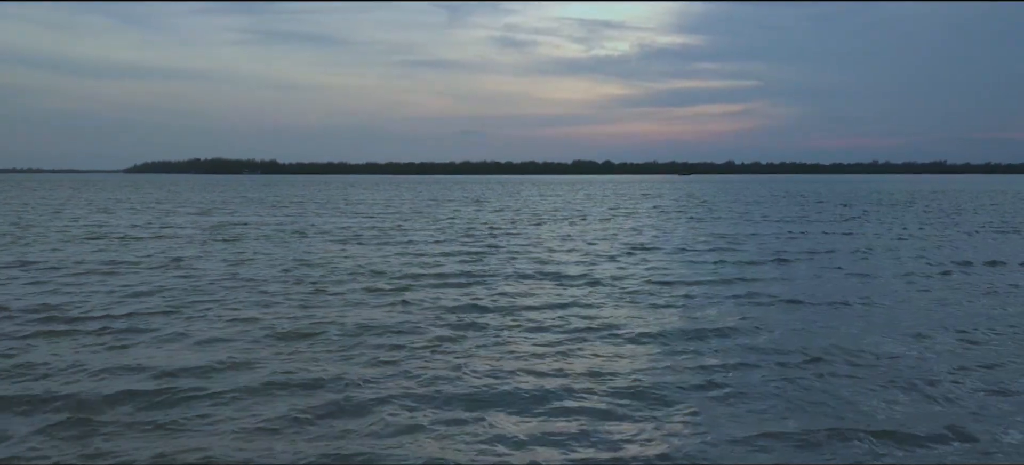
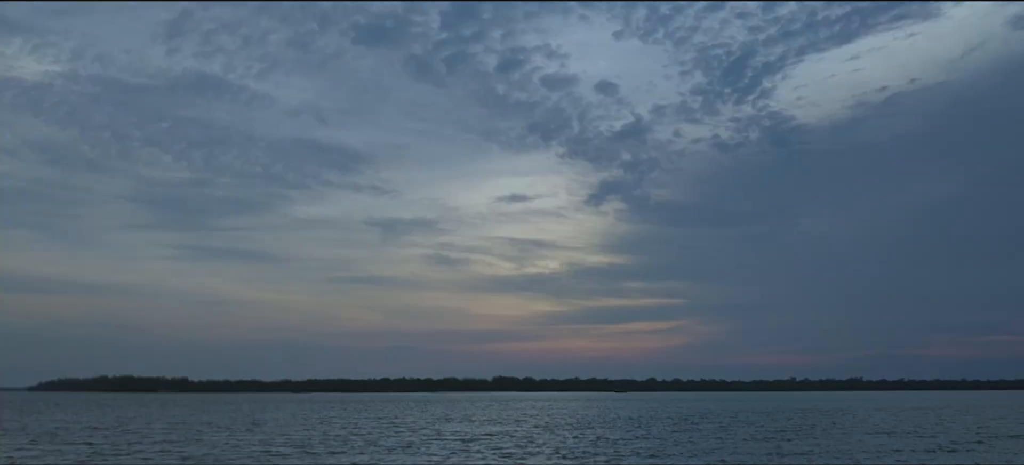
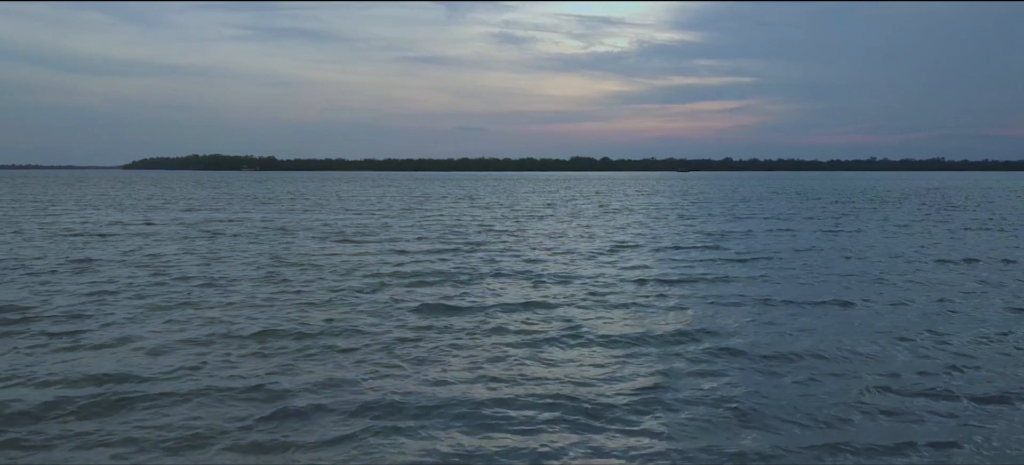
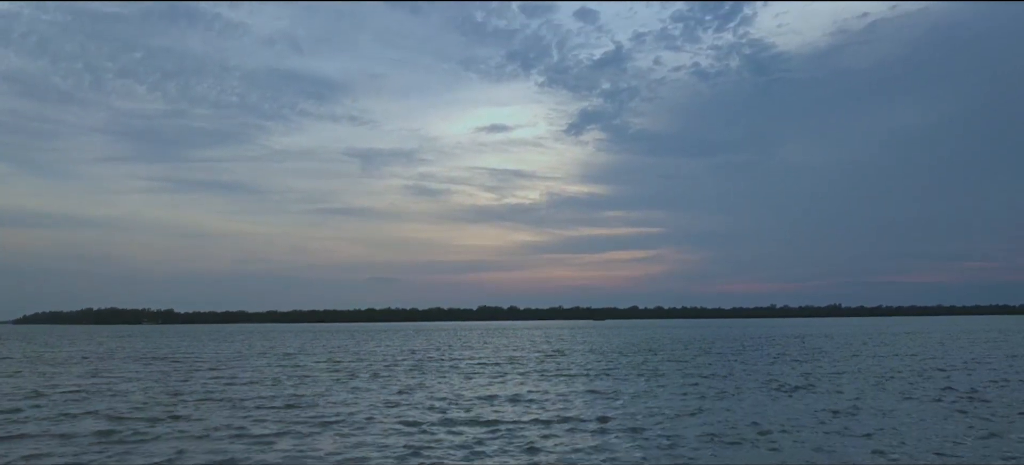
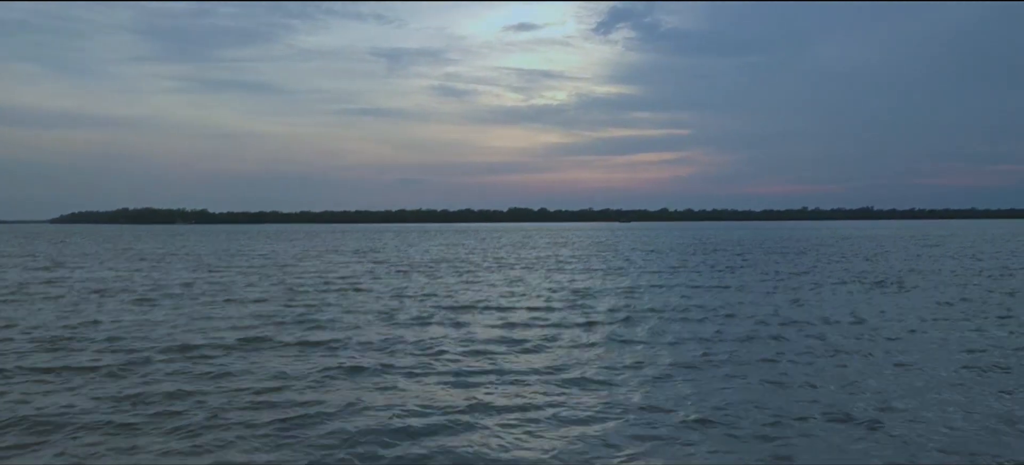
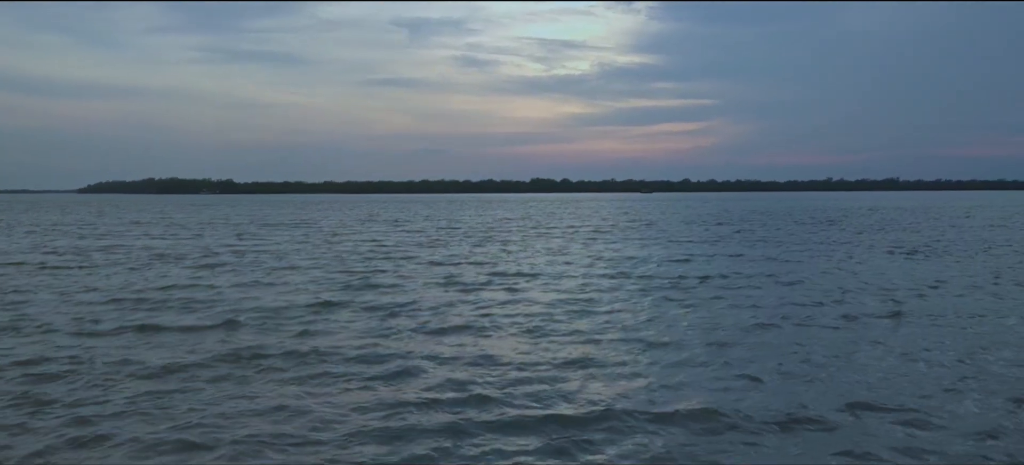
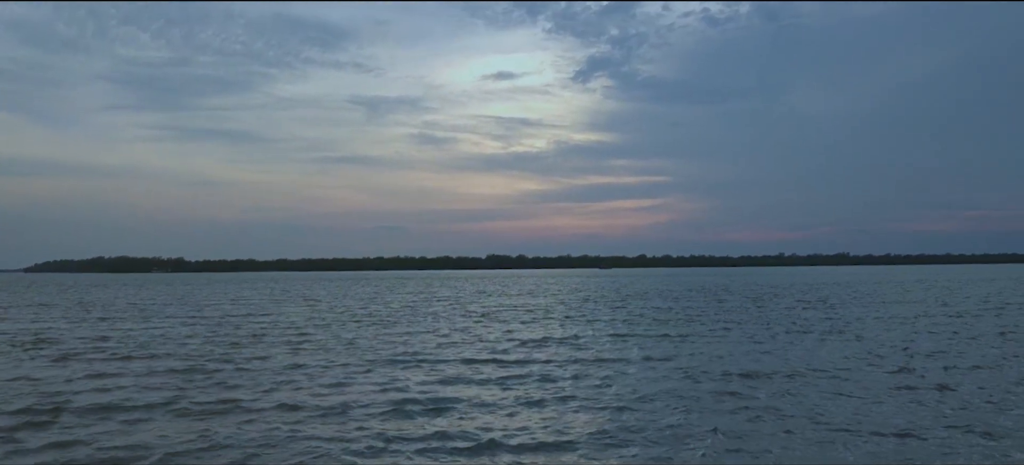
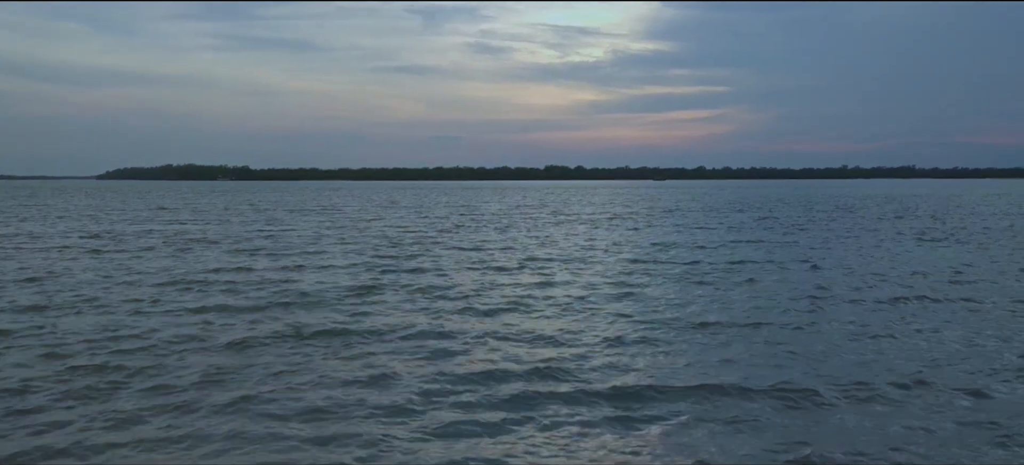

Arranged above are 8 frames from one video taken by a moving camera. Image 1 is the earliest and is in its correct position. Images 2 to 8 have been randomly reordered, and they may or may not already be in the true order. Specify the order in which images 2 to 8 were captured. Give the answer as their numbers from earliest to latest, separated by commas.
3, 8, 6, 5, 7, 4, 2
